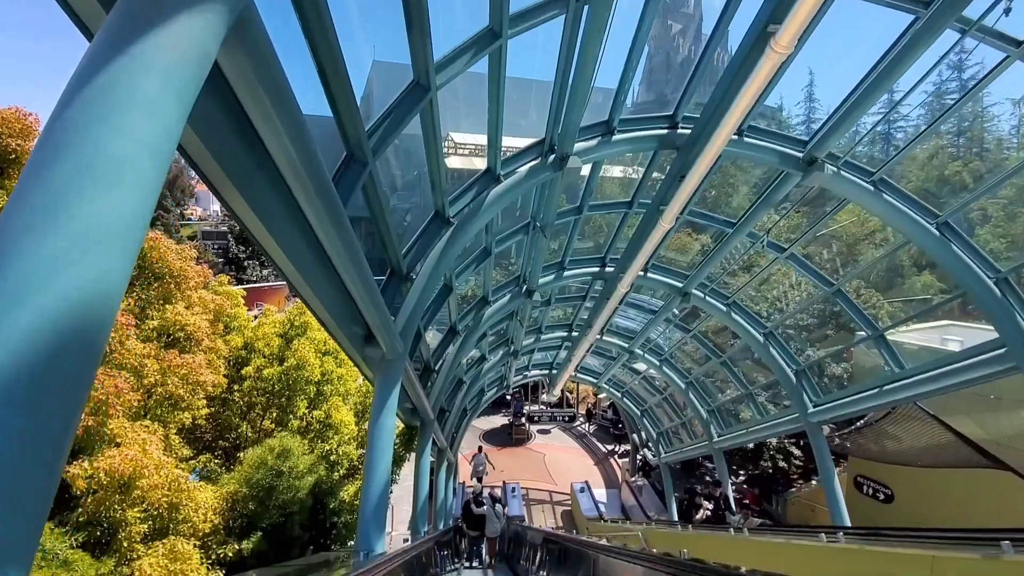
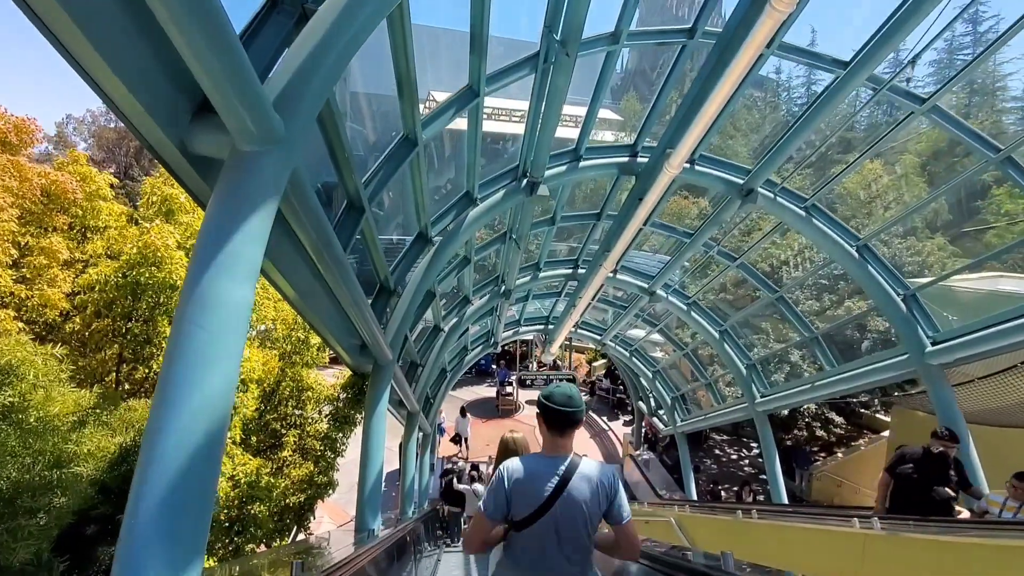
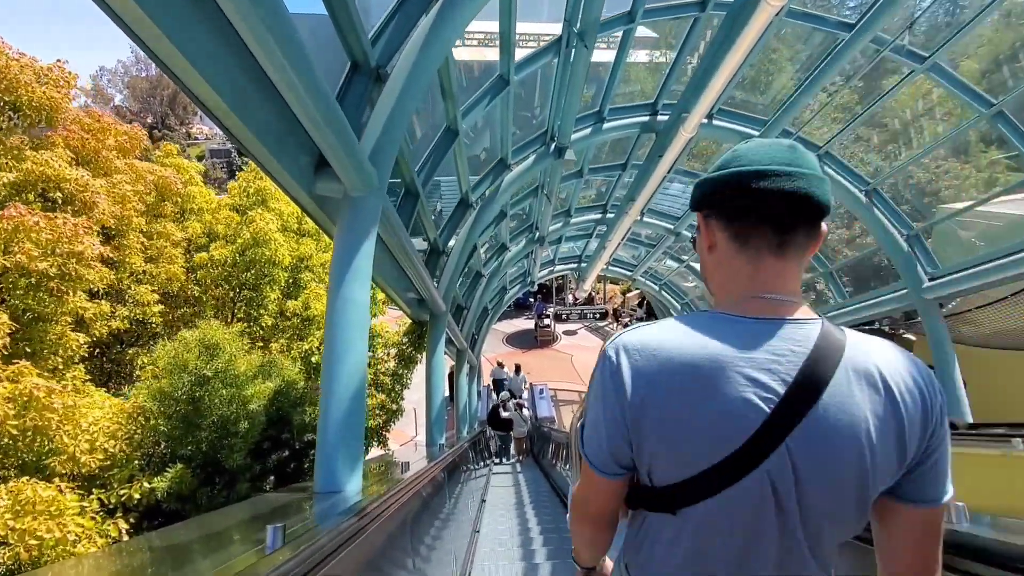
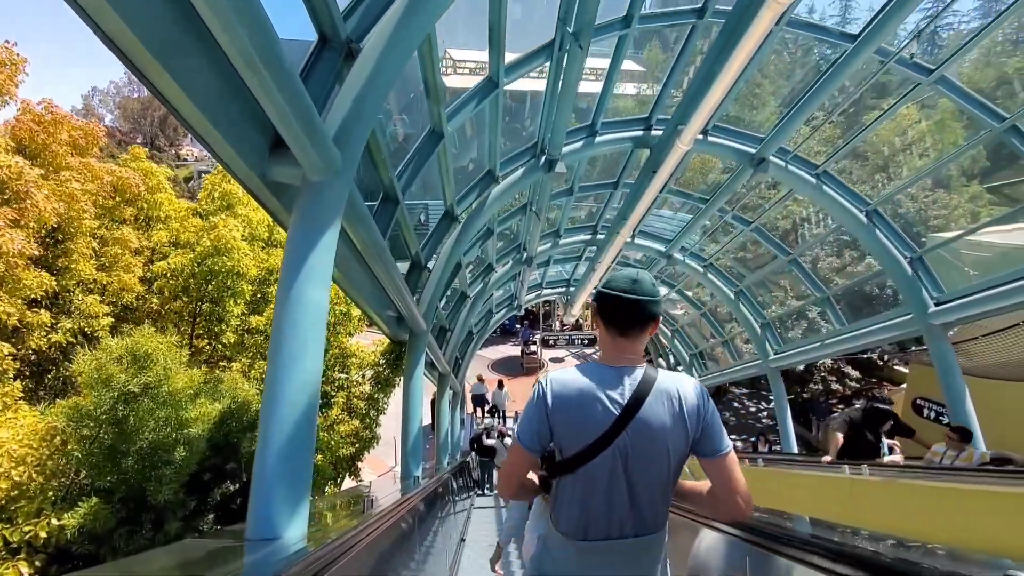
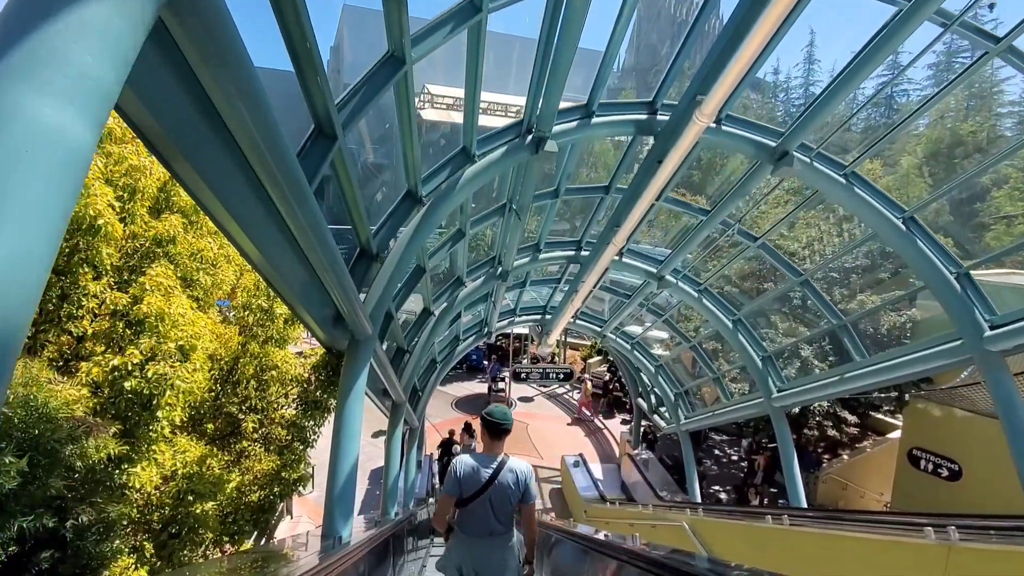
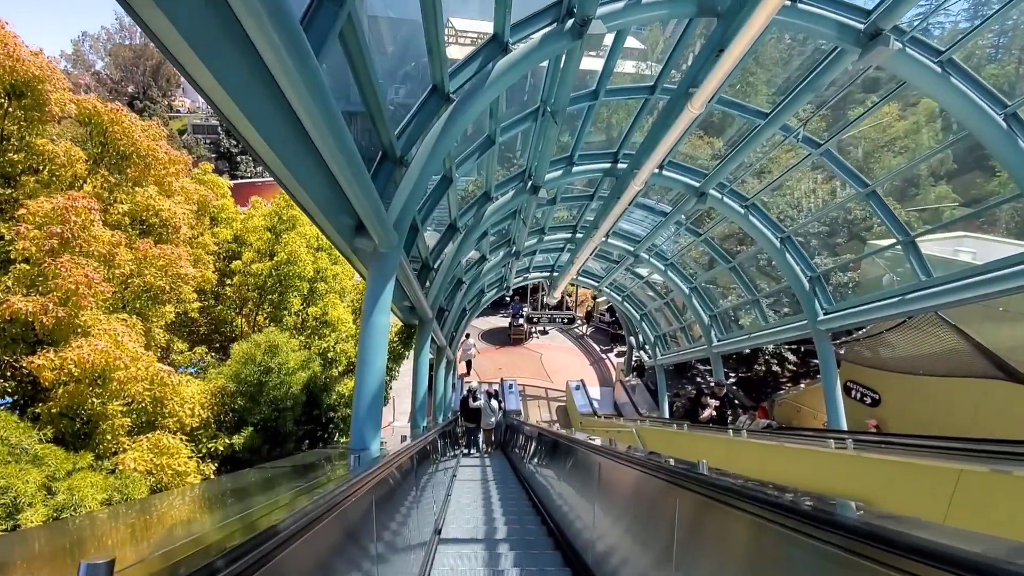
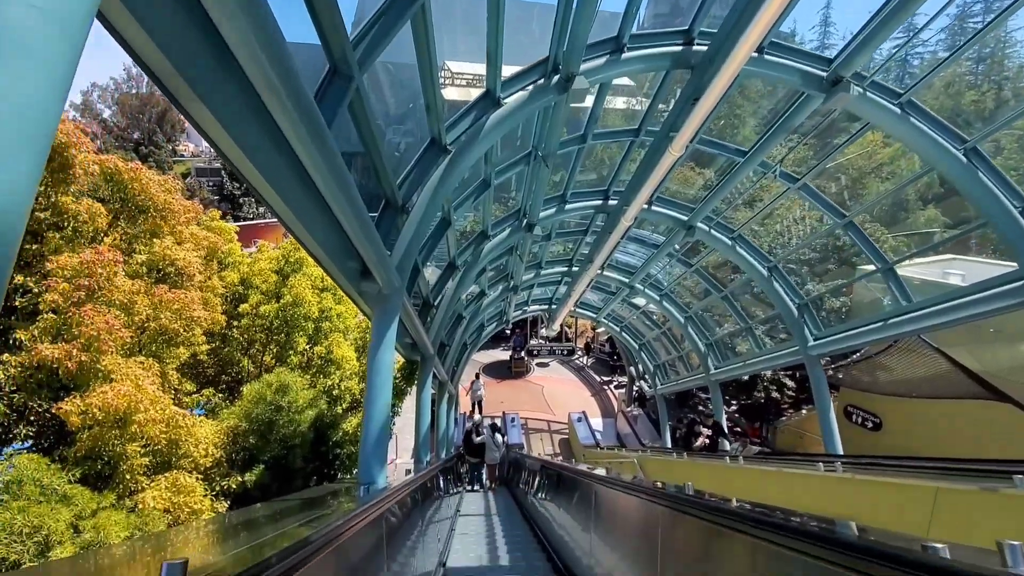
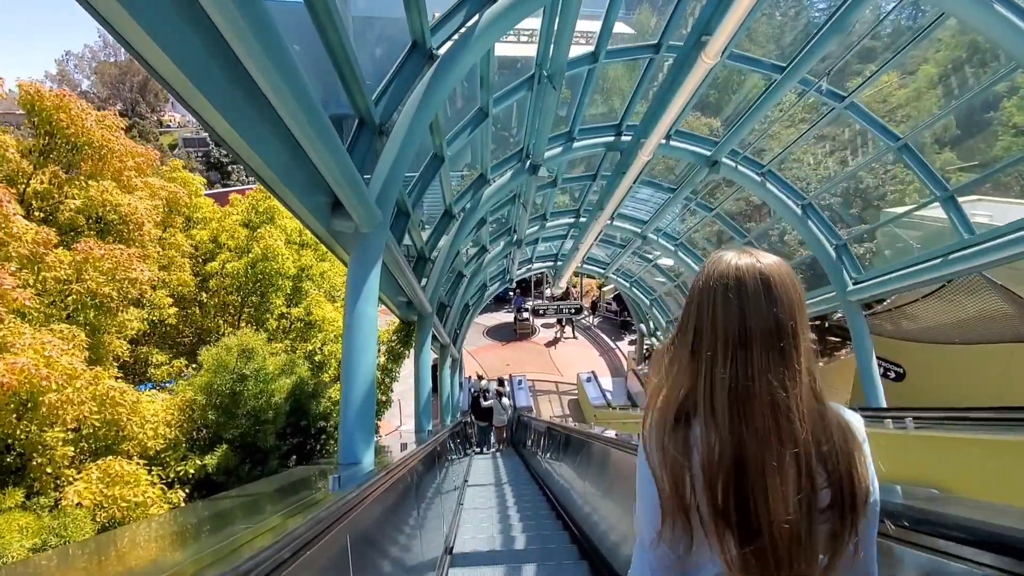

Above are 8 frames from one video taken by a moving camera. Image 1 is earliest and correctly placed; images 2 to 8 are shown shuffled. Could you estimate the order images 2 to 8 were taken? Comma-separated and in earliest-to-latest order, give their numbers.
7, 6, 8, 3, 4, 2, 5
